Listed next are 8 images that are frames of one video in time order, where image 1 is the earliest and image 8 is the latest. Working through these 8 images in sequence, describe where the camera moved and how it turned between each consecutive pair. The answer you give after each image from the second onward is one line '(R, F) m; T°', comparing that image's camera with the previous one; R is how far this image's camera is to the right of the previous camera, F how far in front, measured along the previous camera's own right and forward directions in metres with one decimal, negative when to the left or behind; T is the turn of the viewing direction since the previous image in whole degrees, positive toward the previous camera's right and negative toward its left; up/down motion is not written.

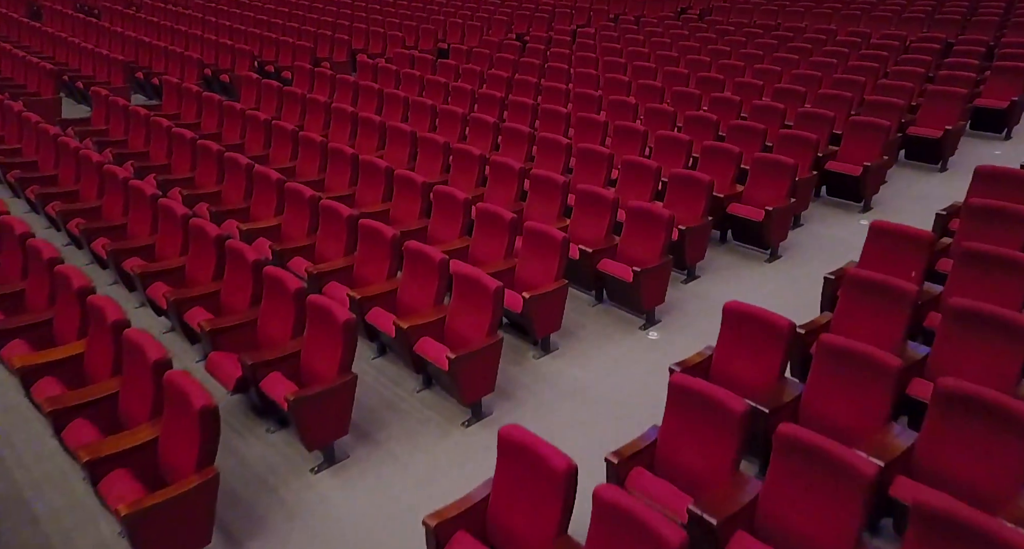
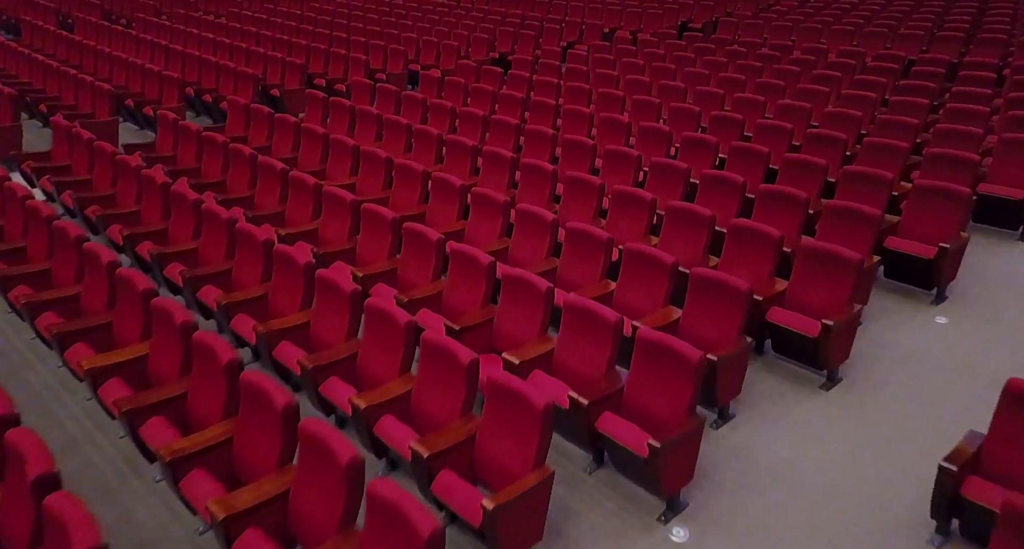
(+0.1, +0.8) m; +1°
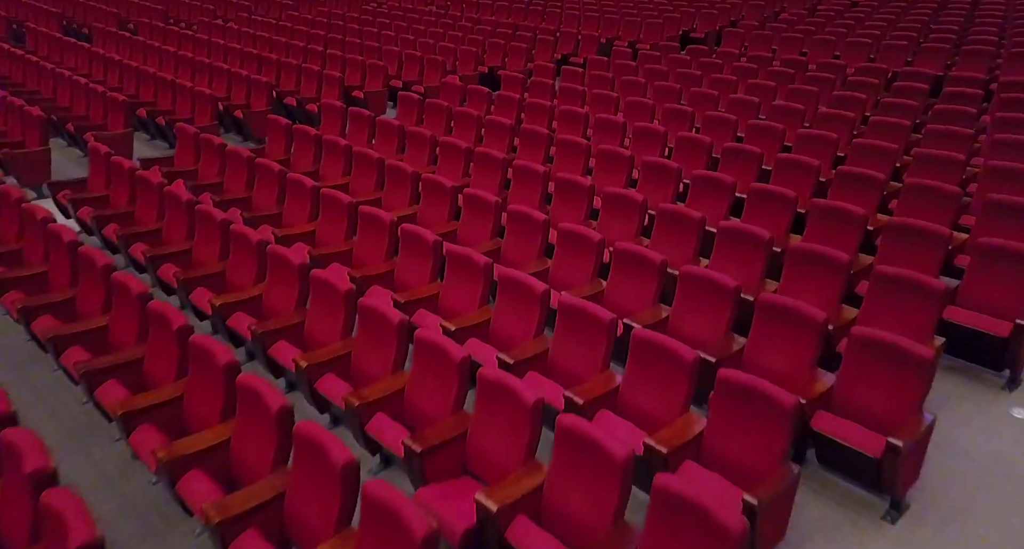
(0.0, +0.5) m; 0°
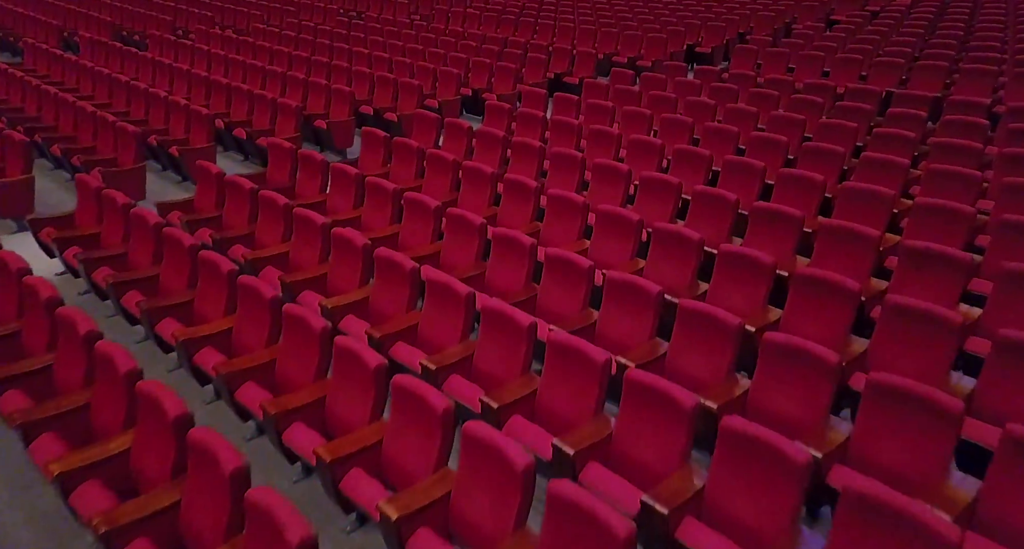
(+0.2, +0.5) m; +1°
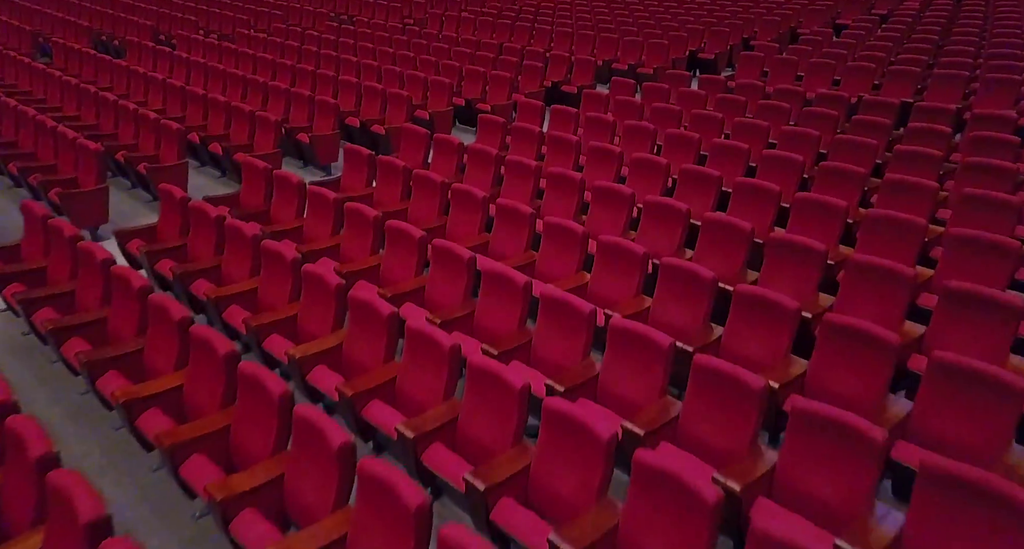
(0.0, +0.3) m; 0°
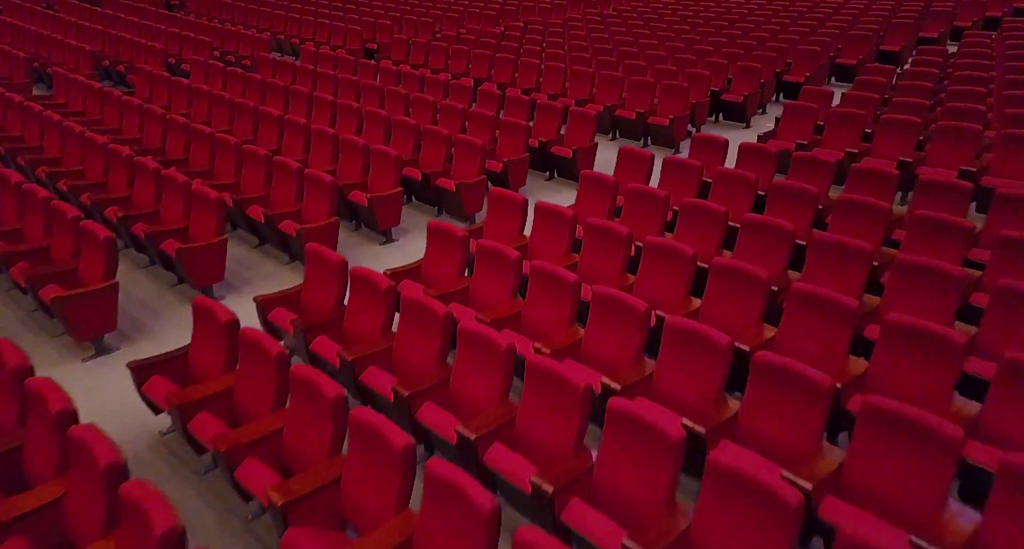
(+0.1, +1.3) m; +1°
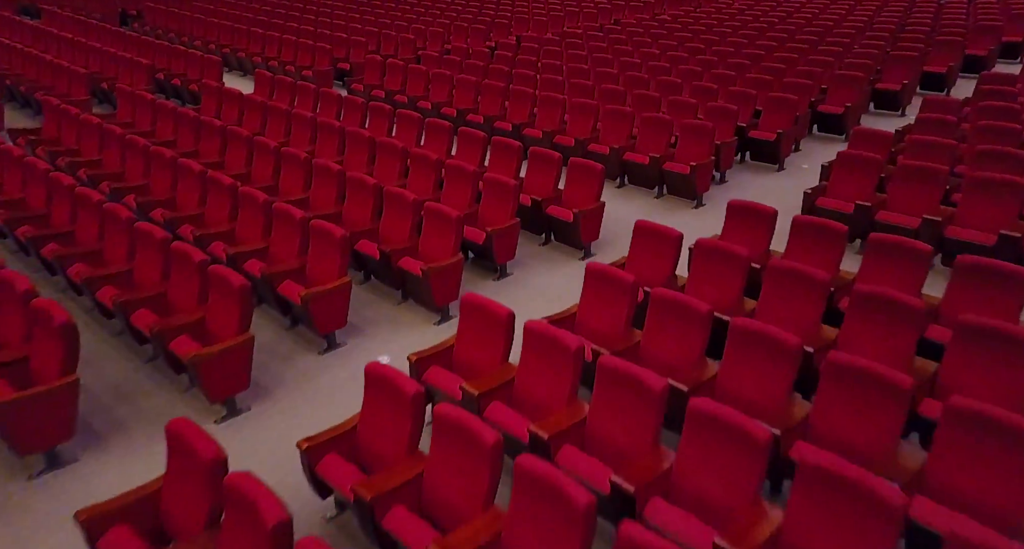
(0.0, +0.9) m; 0°
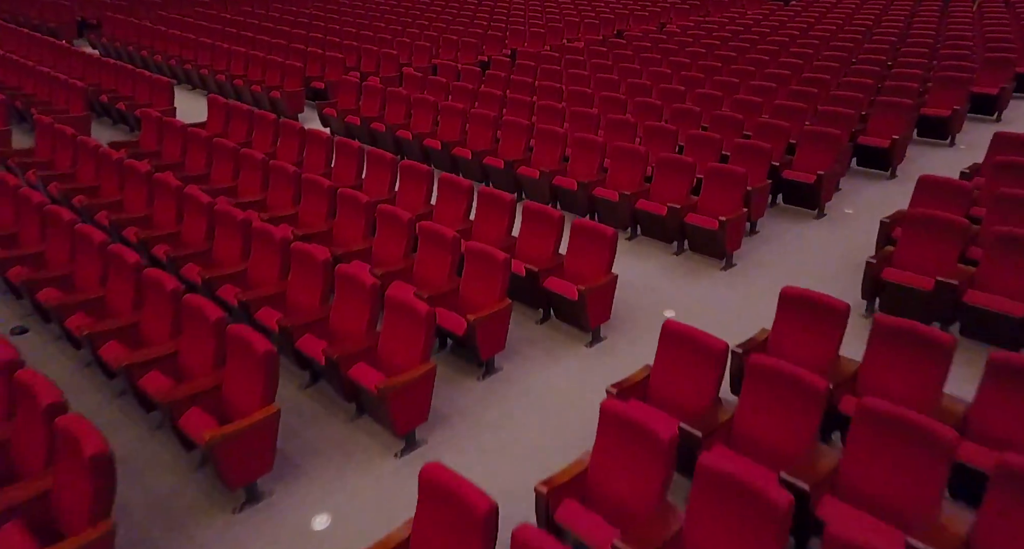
(0.0, +0.7) m; 0°
